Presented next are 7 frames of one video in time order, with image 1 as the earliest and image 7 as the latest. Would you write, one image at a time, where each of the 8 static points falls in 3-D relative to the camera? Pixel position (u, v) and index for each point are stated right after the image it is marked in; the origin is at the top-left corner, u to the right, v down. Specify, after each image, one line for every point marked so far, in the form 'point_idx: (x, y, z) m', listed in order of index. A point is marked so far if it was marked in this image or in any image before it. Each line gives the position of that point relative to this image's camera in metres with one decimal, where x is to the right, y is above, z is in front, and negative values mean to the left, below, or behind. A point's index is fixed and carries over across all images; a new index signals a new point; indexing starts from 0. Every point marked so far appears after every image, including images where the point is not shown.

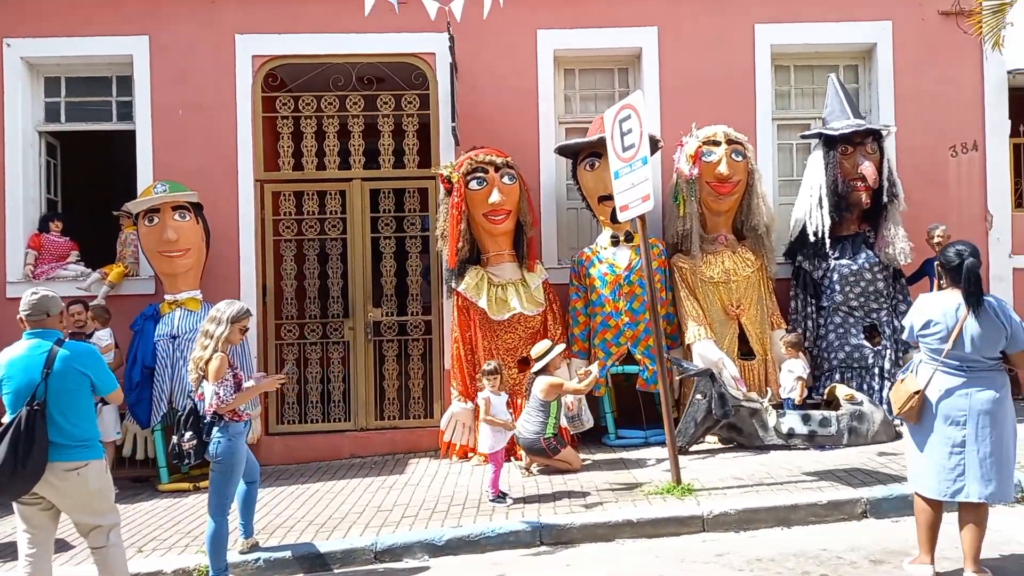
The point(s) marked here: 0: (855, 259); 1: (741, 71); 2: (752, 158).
0: (+2.8, +0.2, +6.3) m
1: (+2.1, +2.0, +7.0) m
2: (+2.0, +1.1, +6.4) m
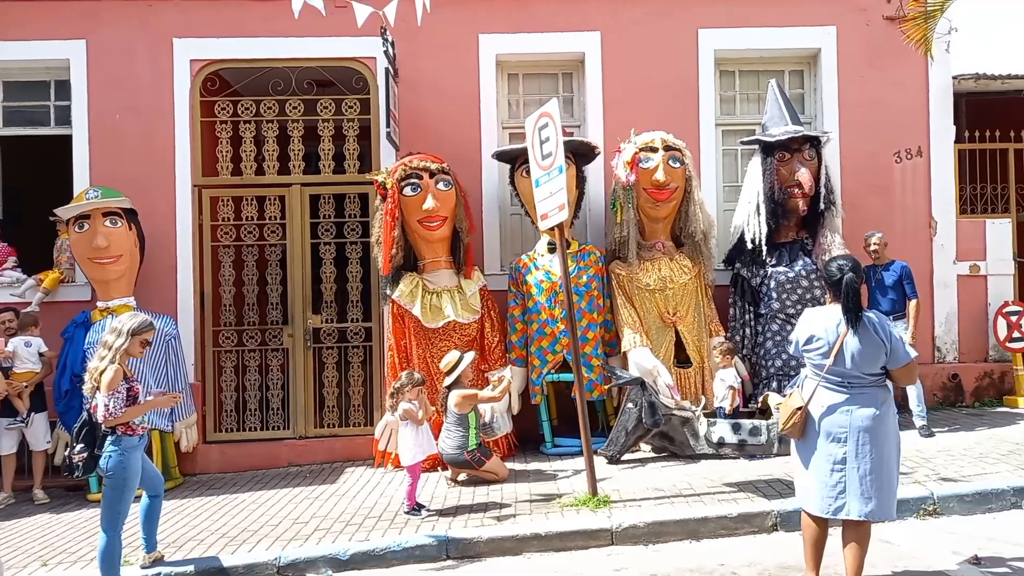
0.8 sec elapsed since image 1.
0: (+2.3, +0.2, +6.2) m
1: (+1.6, +1.9, +7.0) m
2: (+1.5, +1.0, +6.4) m
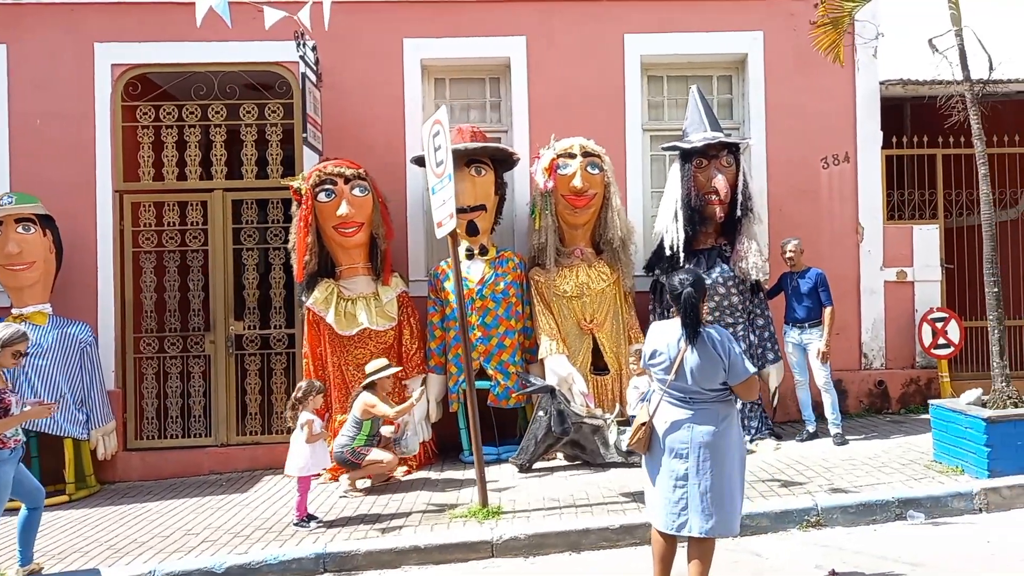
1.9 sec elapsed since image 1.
0: (+1.6, +0.1, +6.2) m
1: (+0.9, +1.9, +7.0) m
2: (+0.8, +1.0, +6.4) m
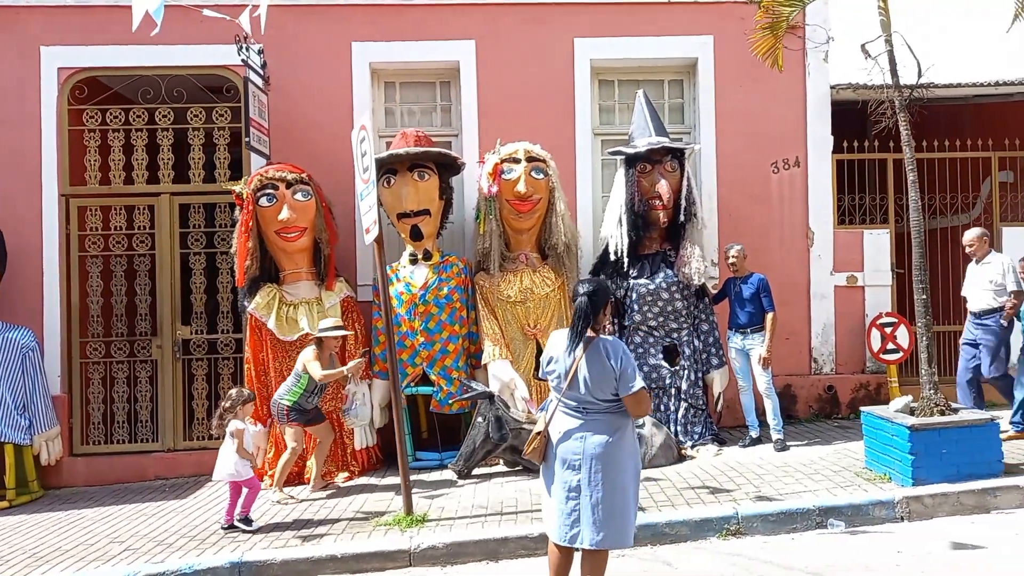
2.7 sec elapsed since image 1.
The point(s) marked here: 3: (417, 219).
0: (+1.1, +0.1, +6.2) m
1: (+0.4, +1.8, +6.9) m
2: (+0.3, +0.9, +6.3) m
3: (-0.7, +0.5, +6.2) m
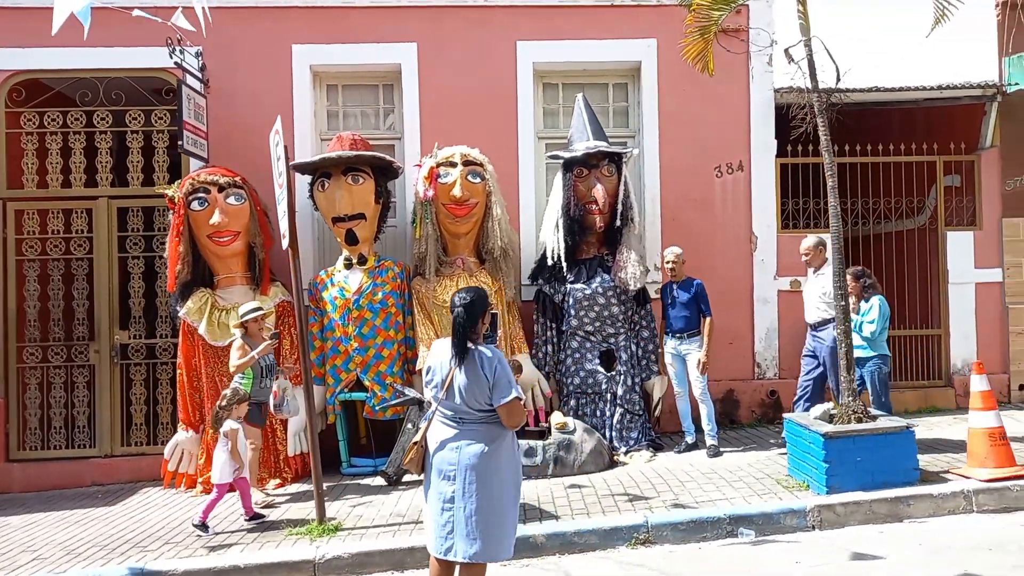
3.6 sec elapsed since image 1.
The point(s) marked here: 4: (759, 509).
0: (+0.6, 0.0, +6.2) m
1: (-0.1, +1.8, +6.9) m
2: (-0.2, +0.9, +6.3) m
3: (-1.3, +0.5, +6.1) m
4: (+1.4, -1.2, +4.3) m
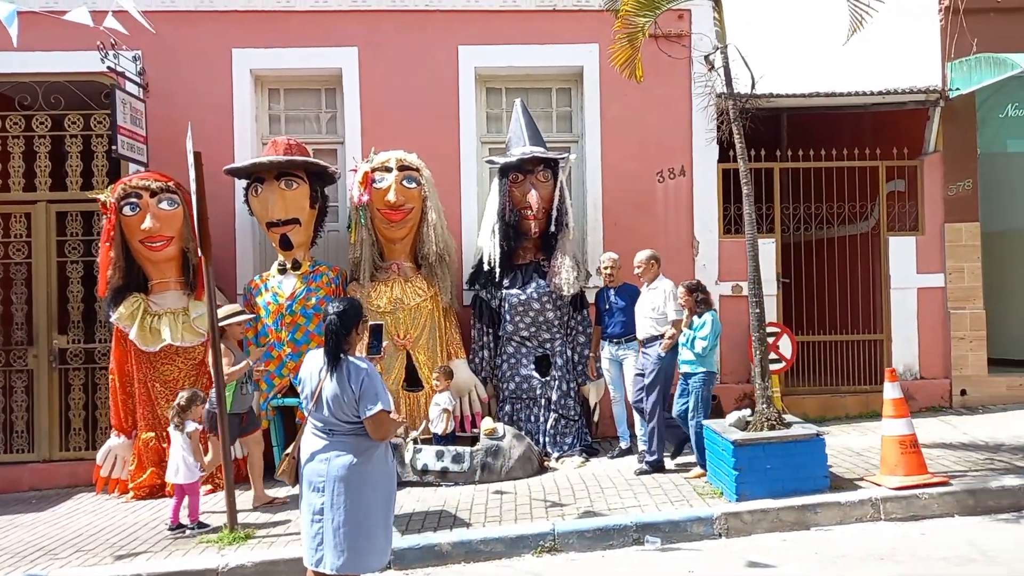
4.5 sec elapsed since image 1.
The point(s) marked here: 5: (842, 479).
0: (+0.1, 0.0, +6.2) m
1: (-0.6, +1.7, +6.9) m
2: (-0.7, +0.8, +6.3) m
3: (-1.8, +0.5, +6.1) m
4: (+0.9, -1.3, +4.3) m
5: (+2.0, -1.2, +4.7) m
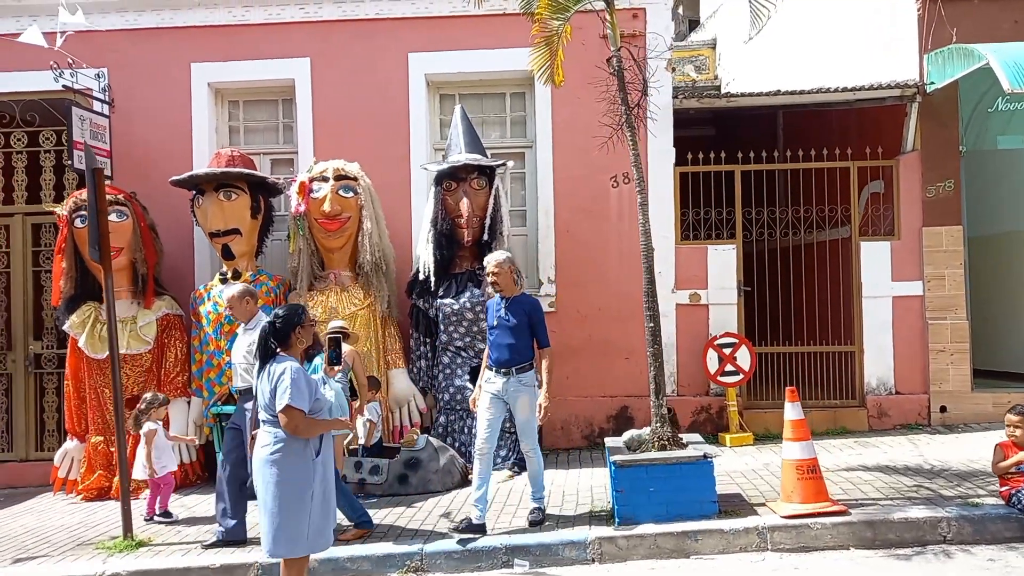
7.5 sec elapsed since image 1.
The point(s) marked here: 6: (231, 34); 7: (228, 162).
0: (-0.4, -0.1, +6.1) m
1: (-1.0, +1.7, +6.9) m
2: (-1.2, +0.8, +6.3) m
3: (-2.3, +0.4, +6.2) m
4: (+0.1, -1.4, +4.2) m
5: (+1.3, -1.2, +4.4) m
6: (-2.5, +2.3, +6.9) m
7: (-2.3, +1.0, +6.3) m
